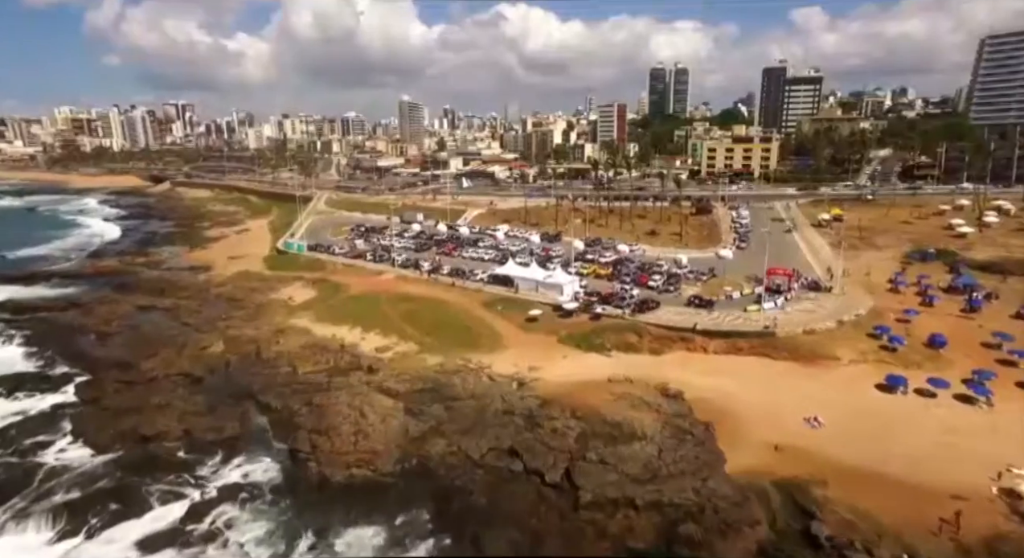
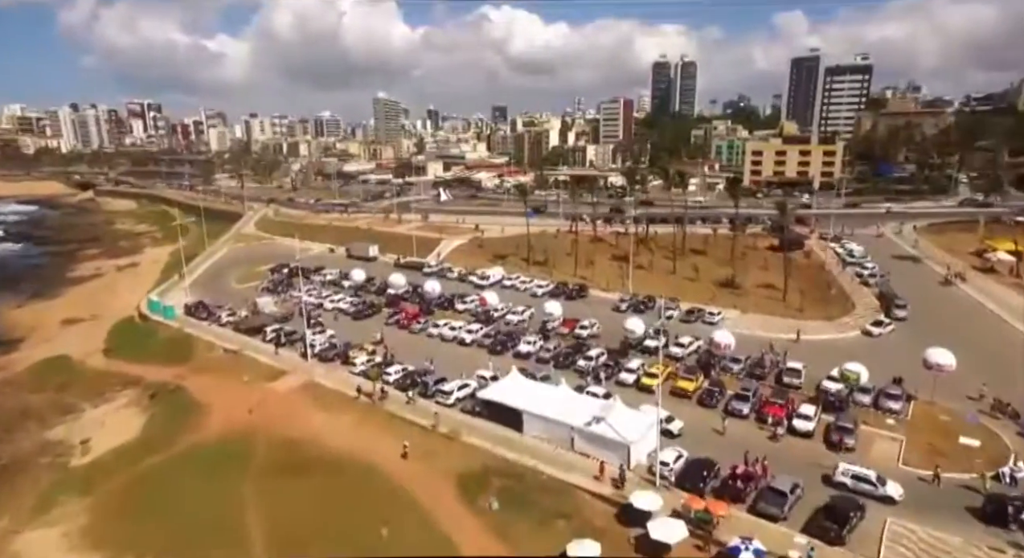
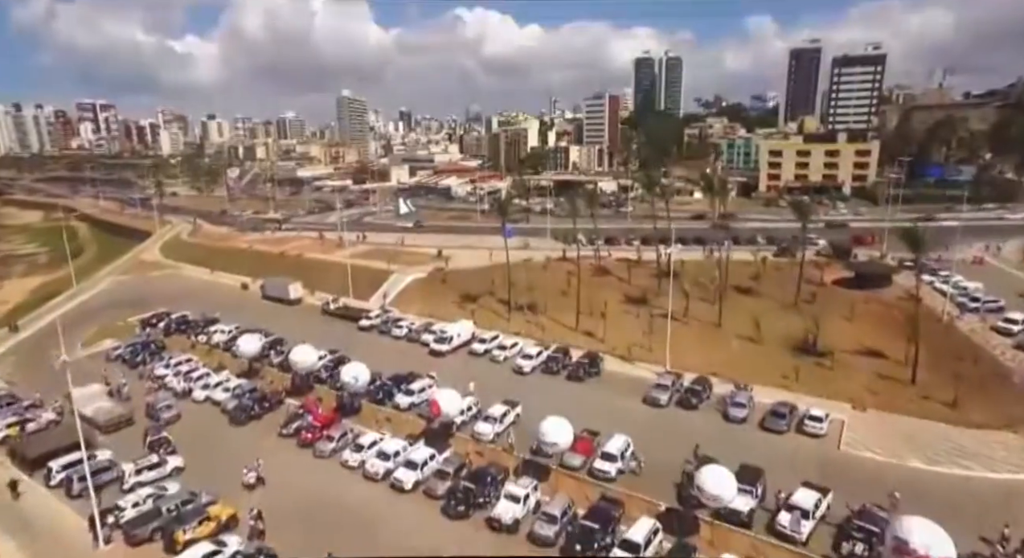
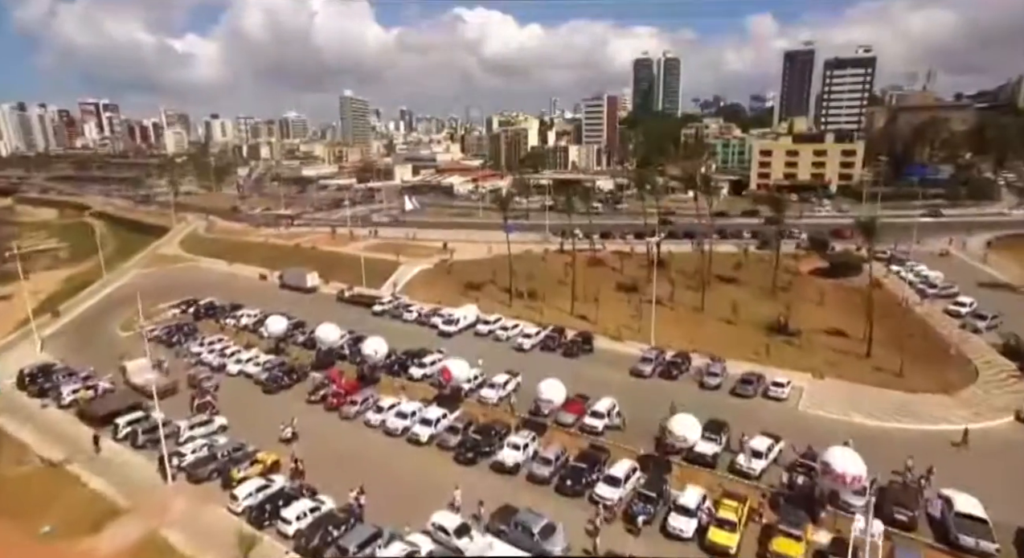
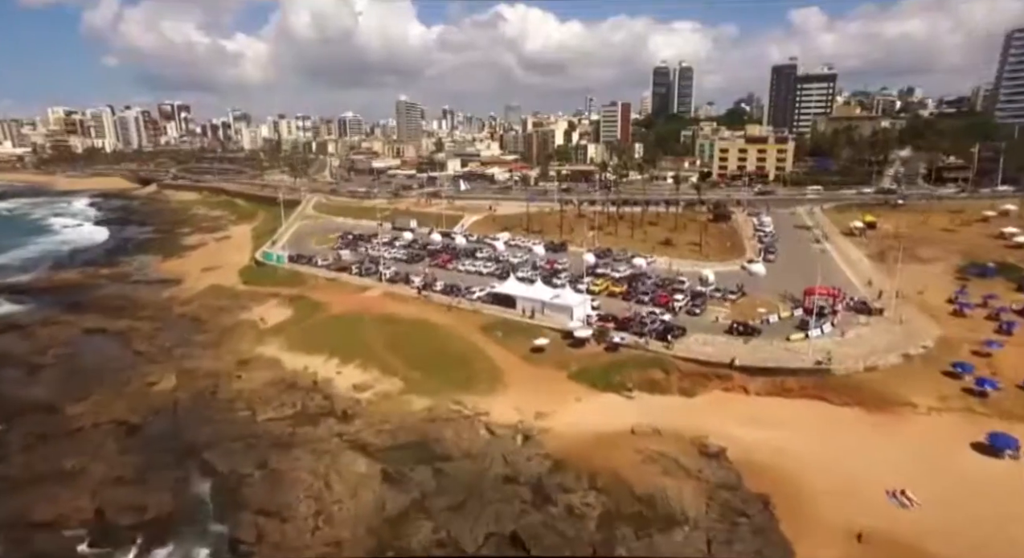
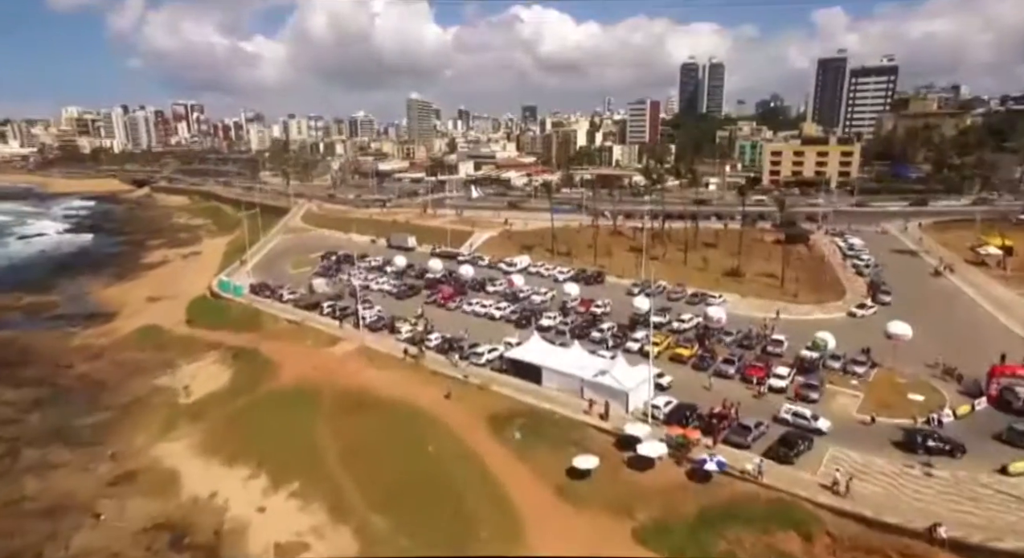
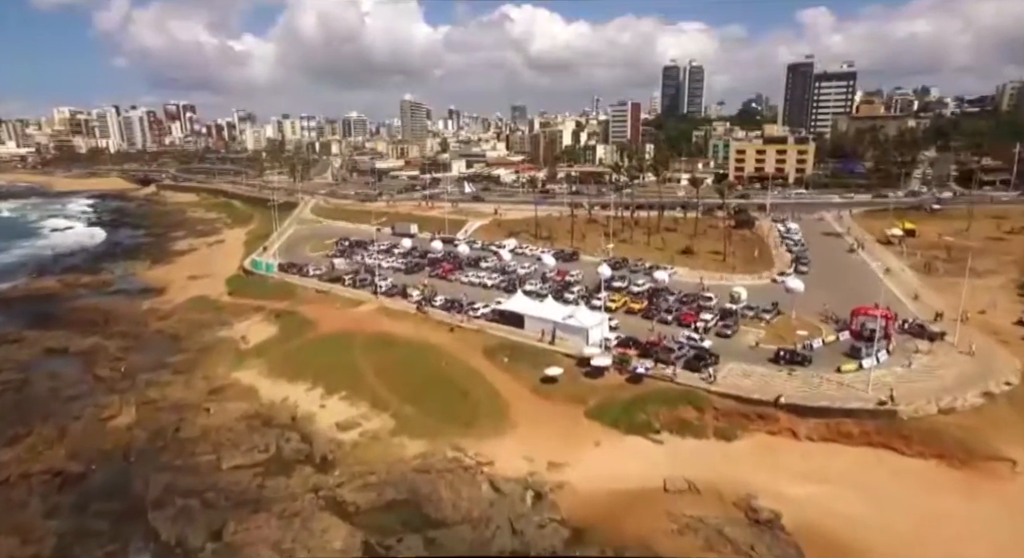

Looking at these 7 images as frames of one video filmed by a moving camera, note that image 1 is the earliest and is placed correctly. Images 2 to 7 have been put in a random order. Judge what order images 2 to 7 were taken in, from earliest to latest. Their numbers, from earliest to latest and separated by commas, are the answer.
5, 7, 6, 2, 4, 3
